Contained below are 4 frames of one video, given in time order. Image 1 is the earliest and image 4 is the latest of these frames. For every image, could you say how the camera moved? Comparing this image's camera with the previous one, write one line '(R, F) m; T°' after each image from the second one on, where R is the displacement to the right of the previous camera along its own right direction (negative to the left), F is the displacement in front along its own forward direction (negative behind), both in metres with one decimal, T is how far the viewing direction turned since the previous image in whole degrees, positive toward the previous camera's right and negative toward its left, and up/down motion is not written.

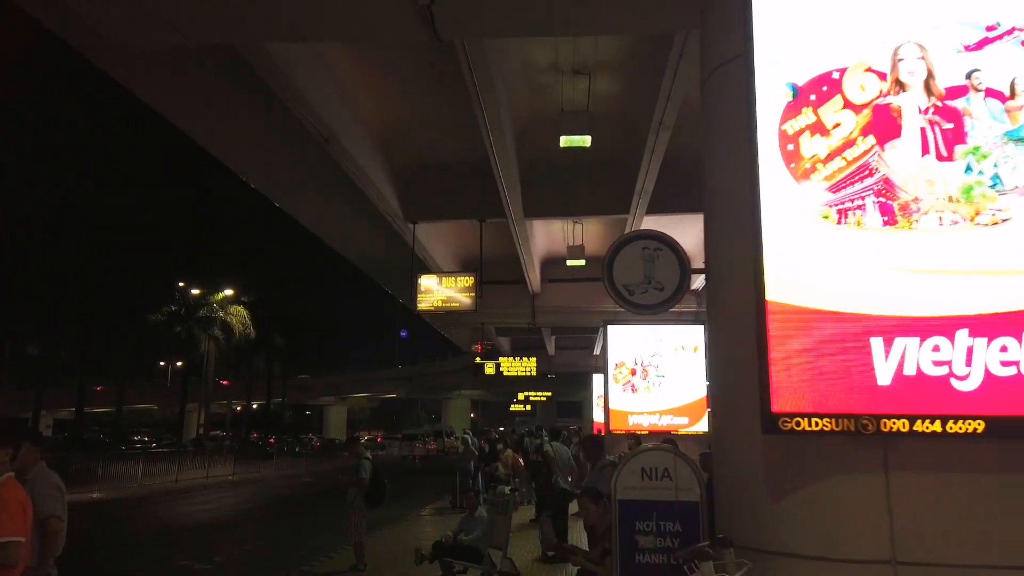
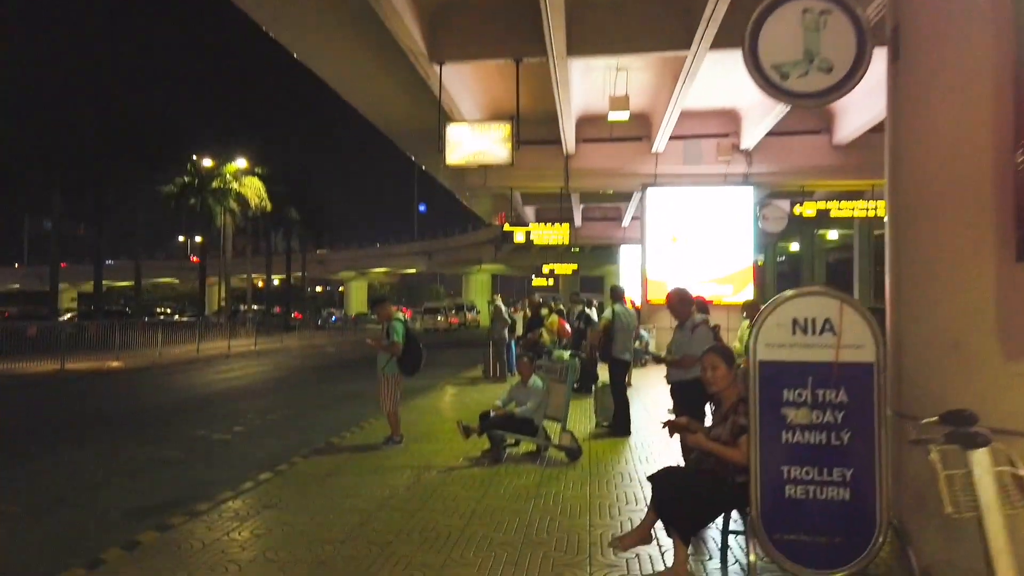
(-0.5, +1.5) m; -1°
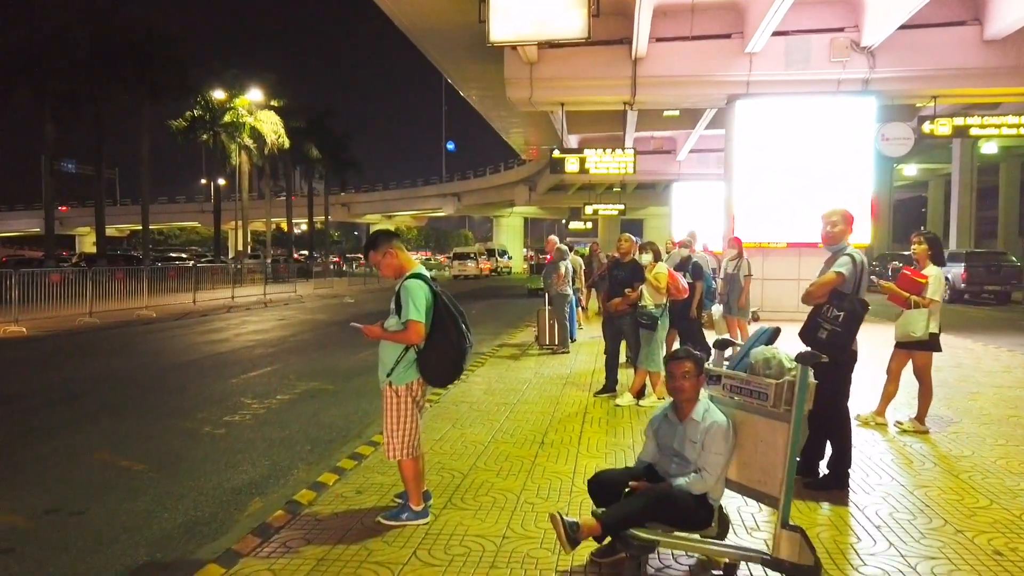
(-0.6, +4.2) m; -2°
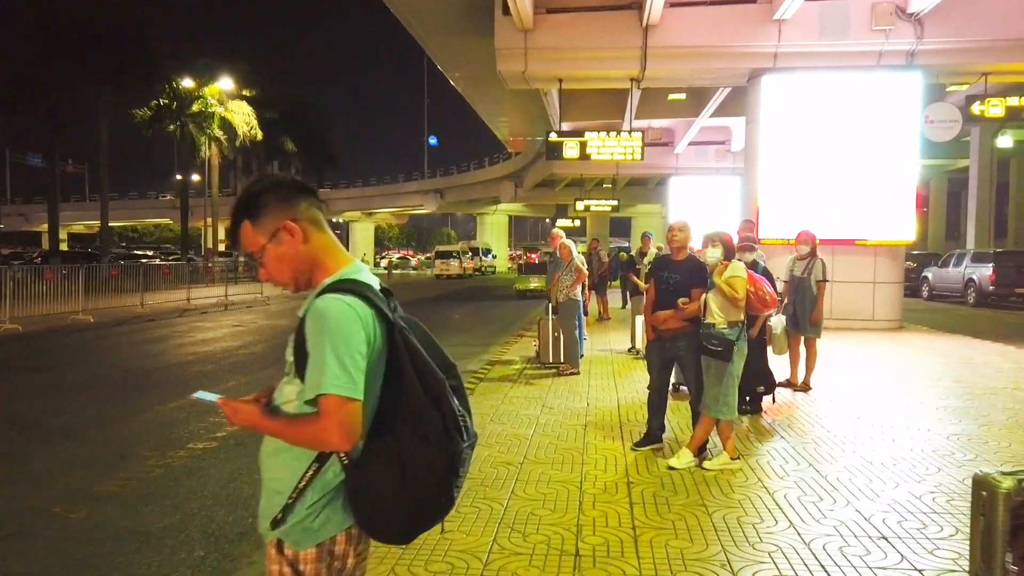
(-0.2, +2.4) m; +1°
